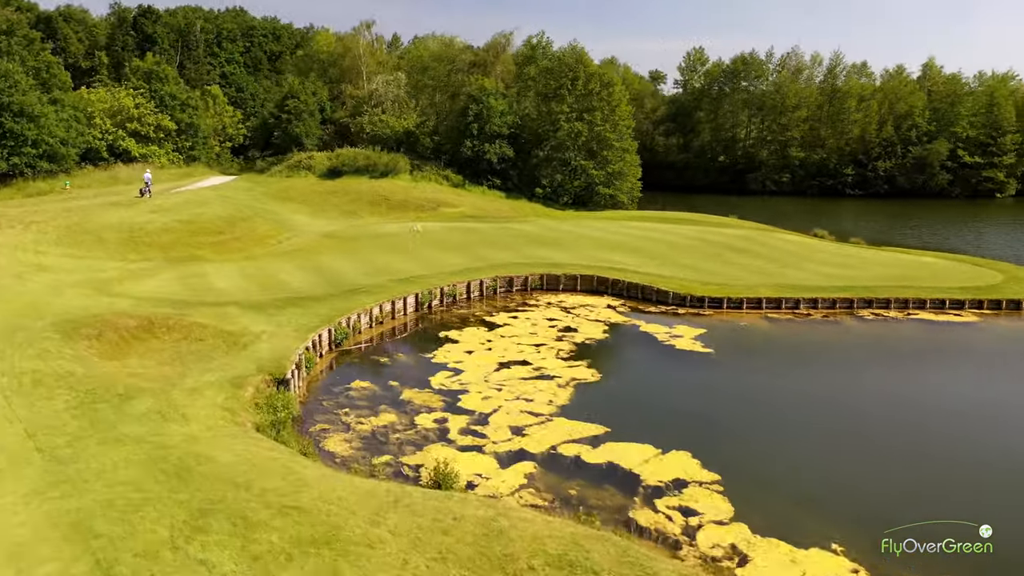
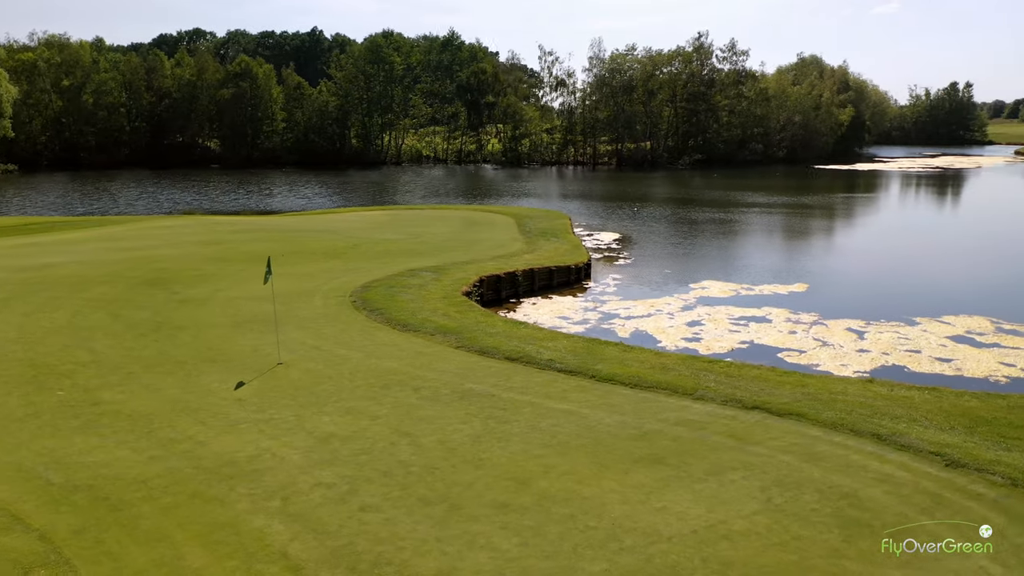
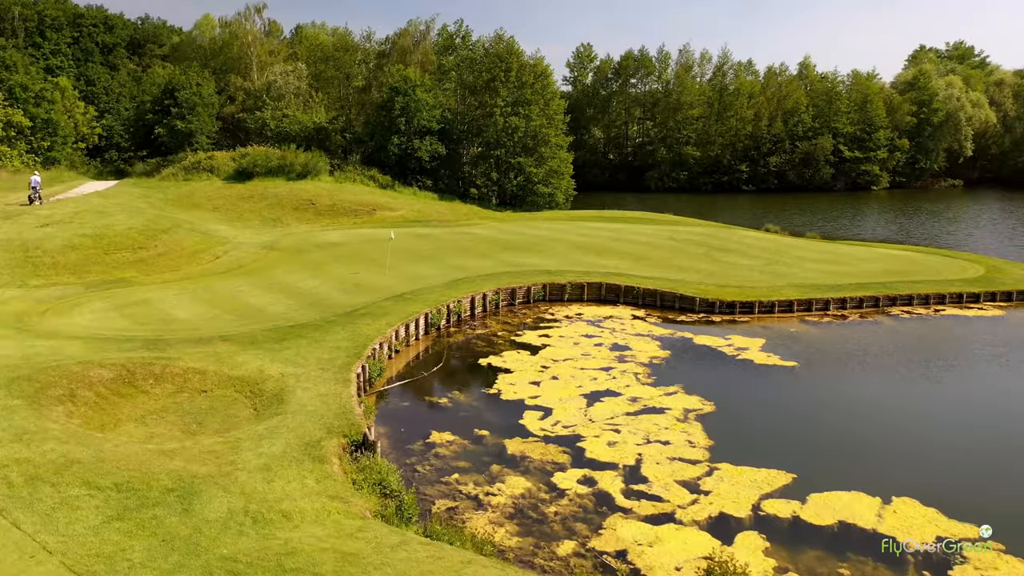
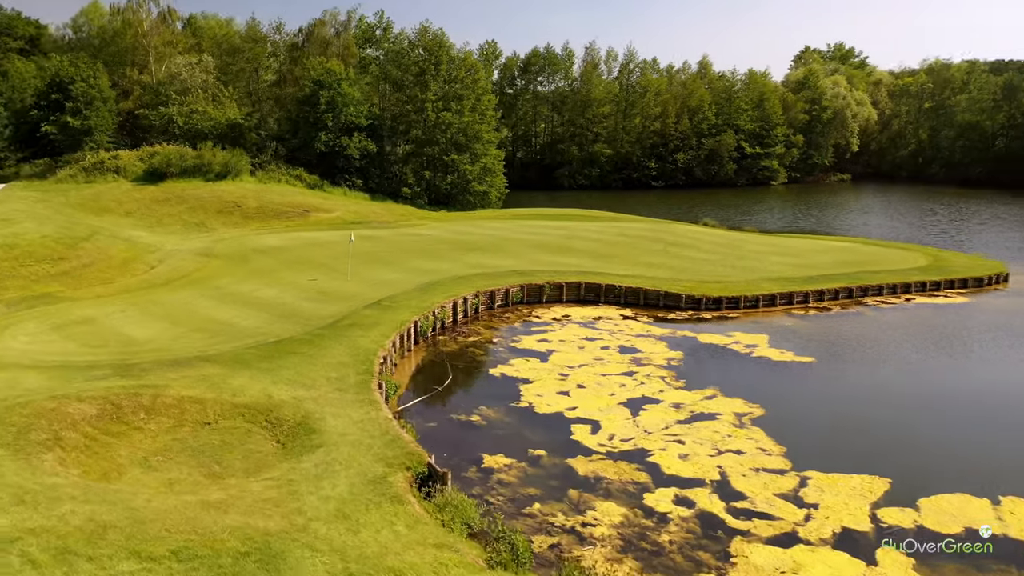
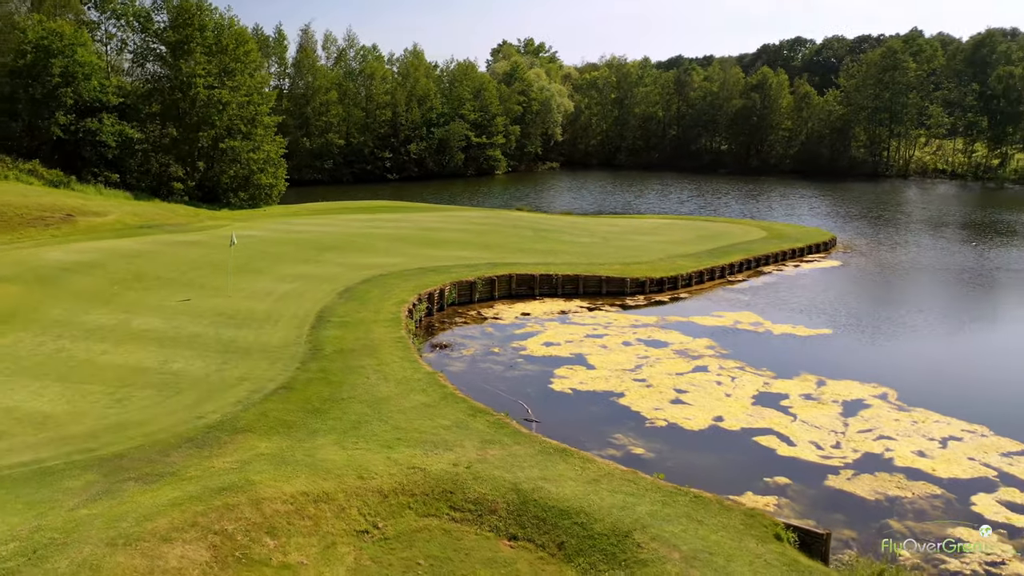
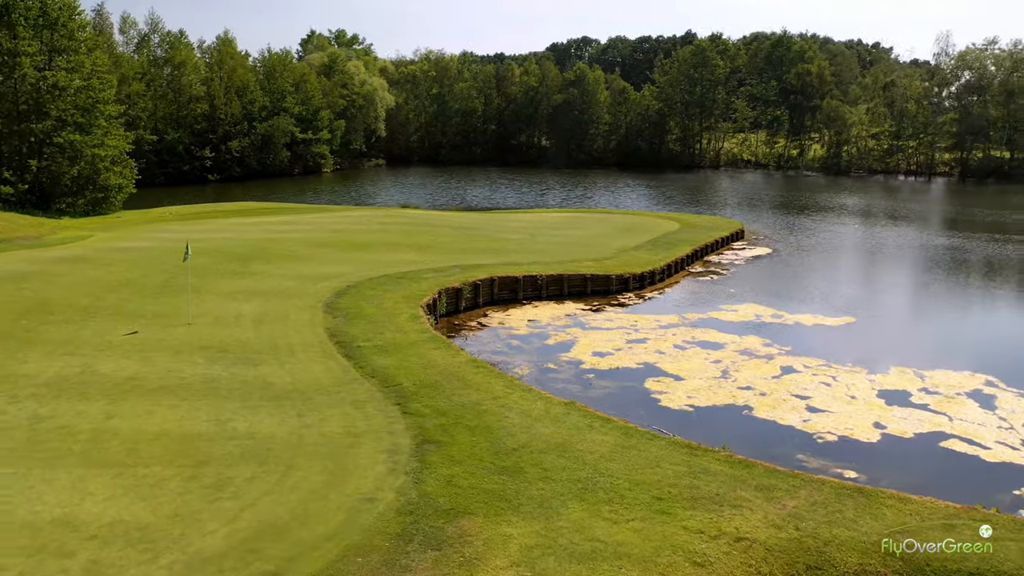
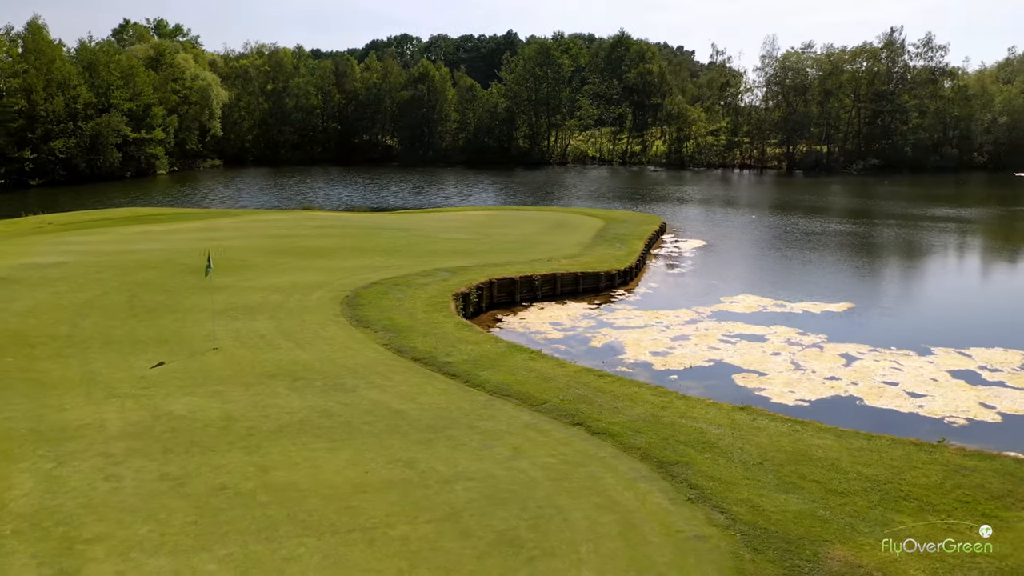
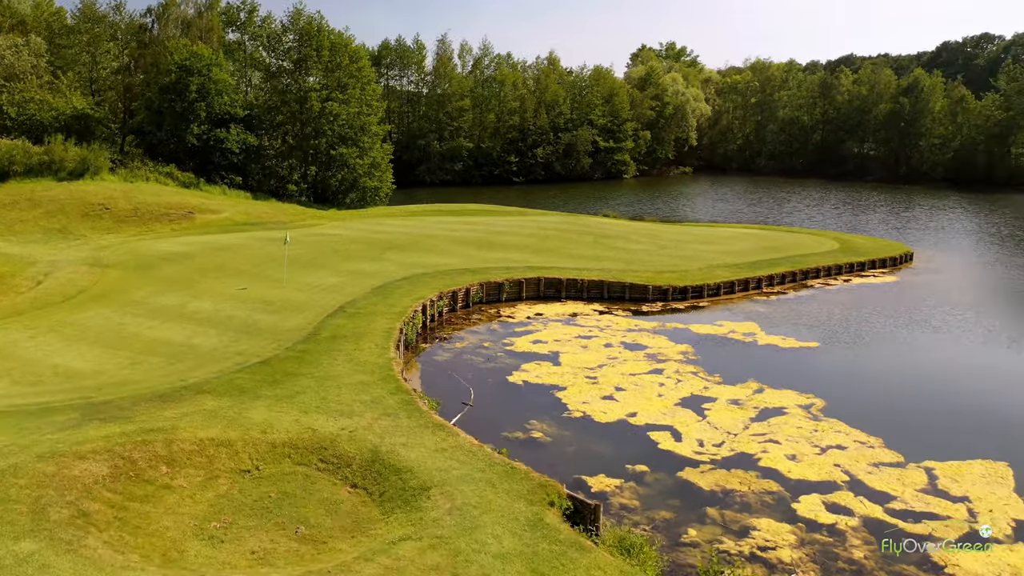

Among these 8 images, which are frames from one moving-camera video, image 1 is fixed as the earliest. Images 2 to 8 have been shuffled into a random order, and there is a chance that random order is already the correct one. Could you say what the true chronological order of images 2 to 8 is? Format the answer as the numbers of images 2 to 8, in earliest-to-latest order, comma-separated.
3, 4, 8, 5, 6, 7, 2
